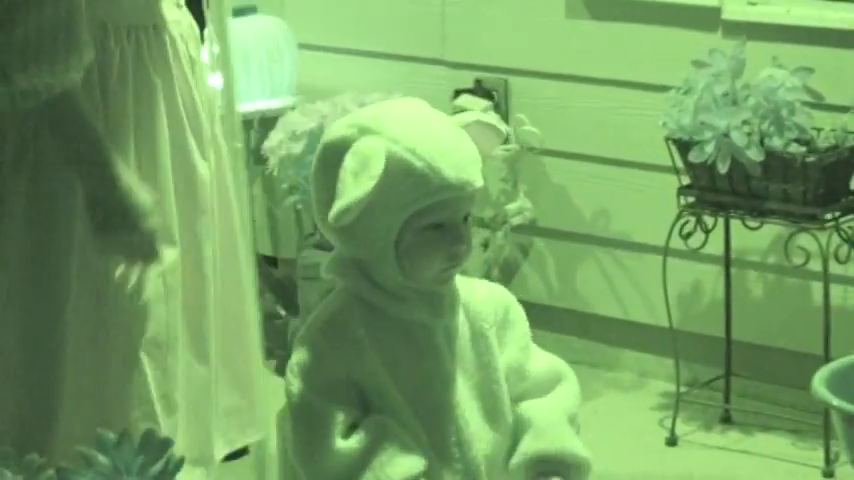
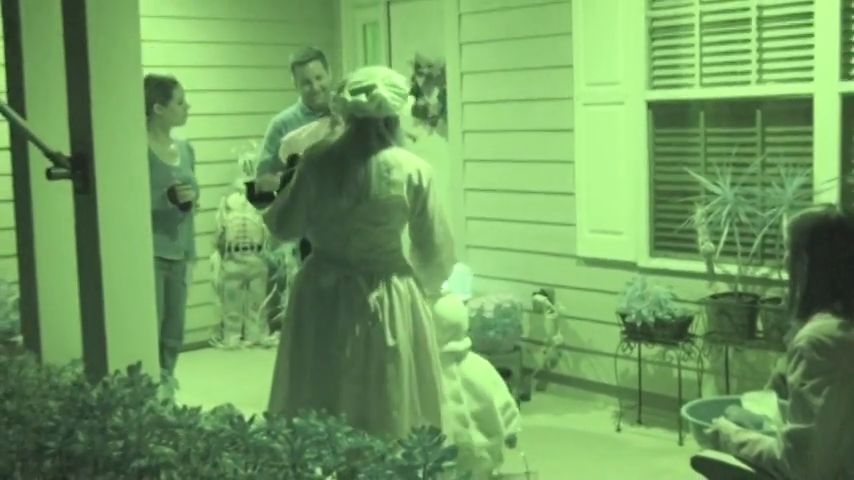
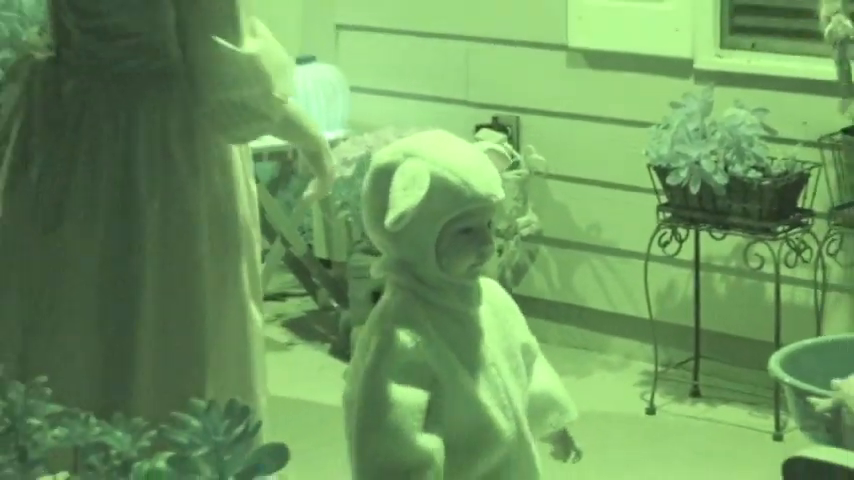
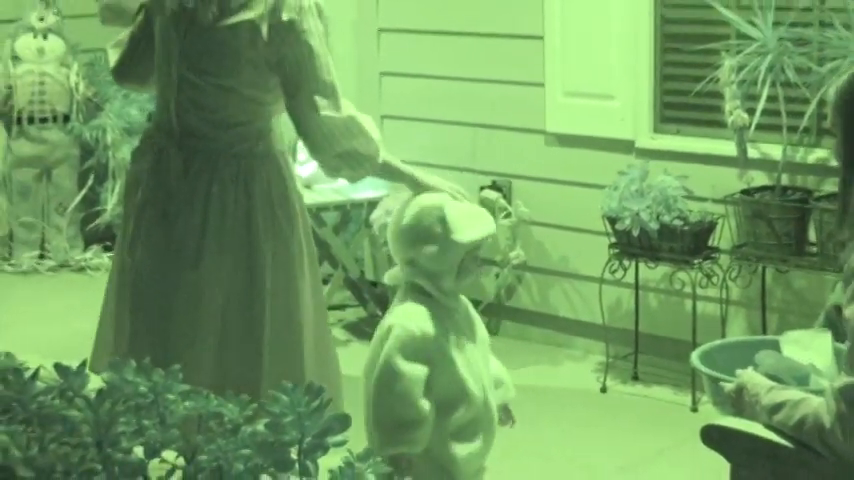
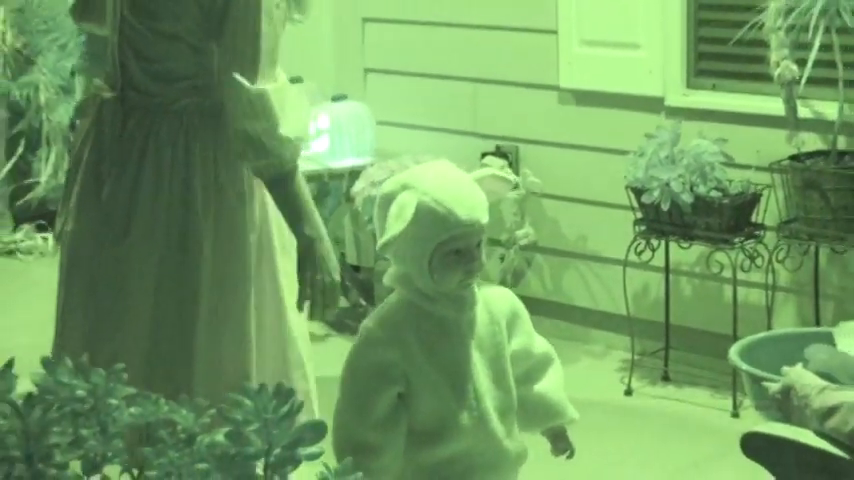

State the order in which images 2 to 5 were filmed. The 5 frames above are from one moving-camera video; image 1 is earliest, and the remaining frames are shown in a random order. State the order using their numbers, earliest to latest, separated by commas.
3, 5, 4, 2
